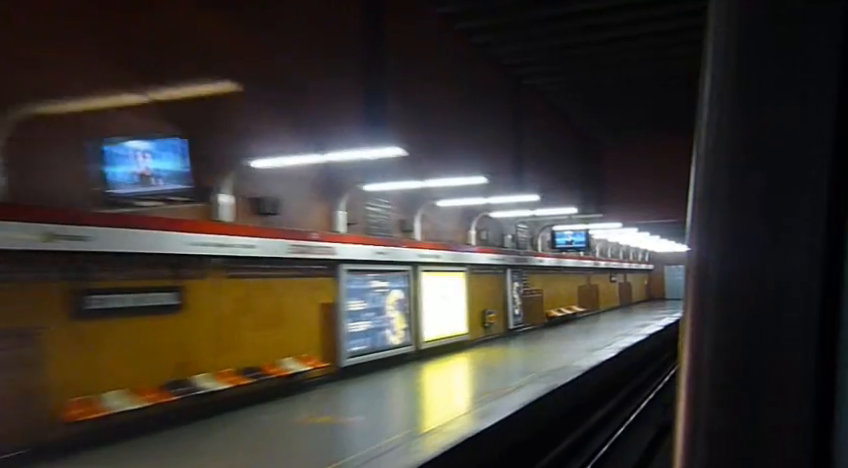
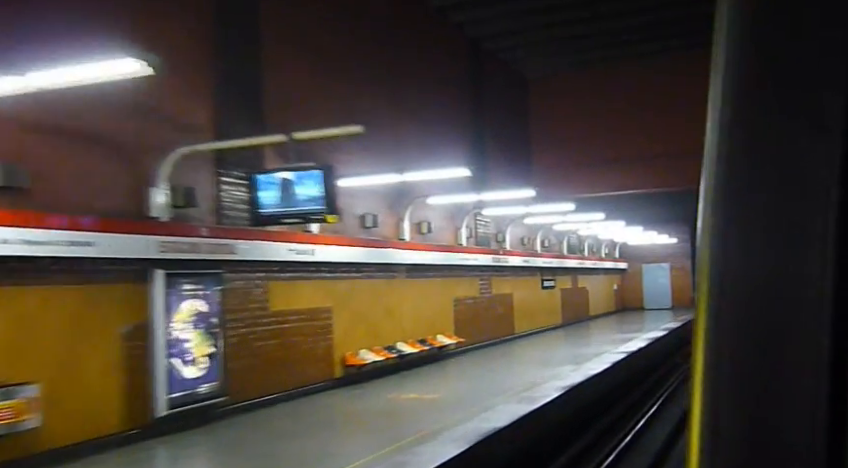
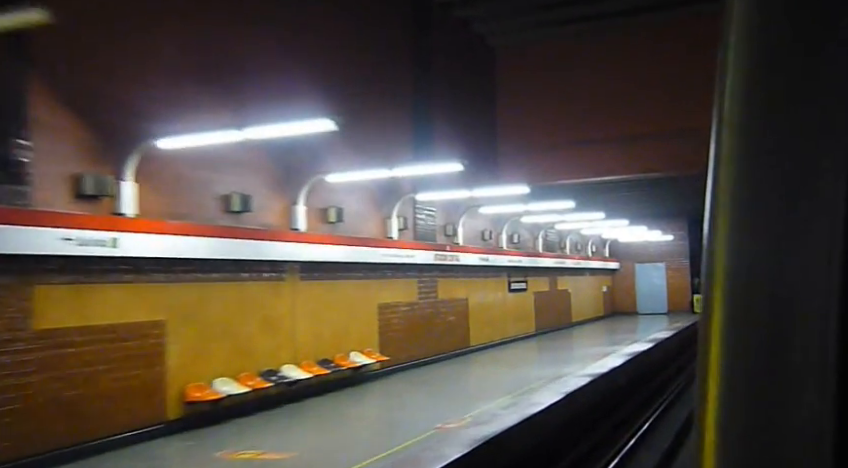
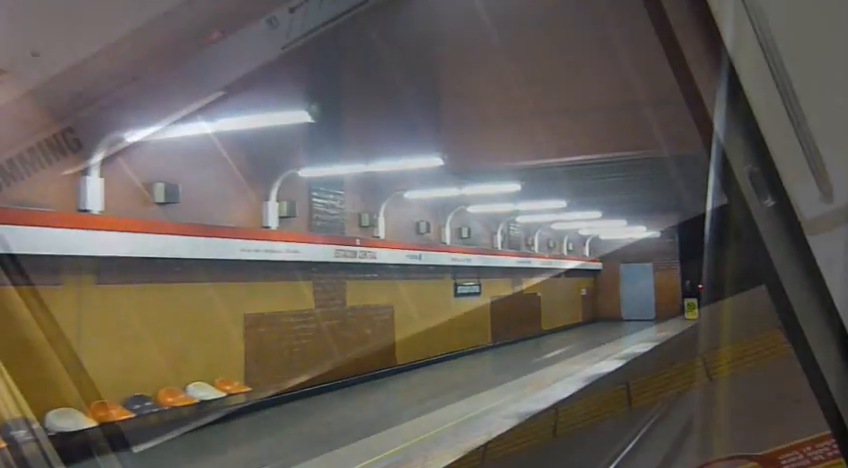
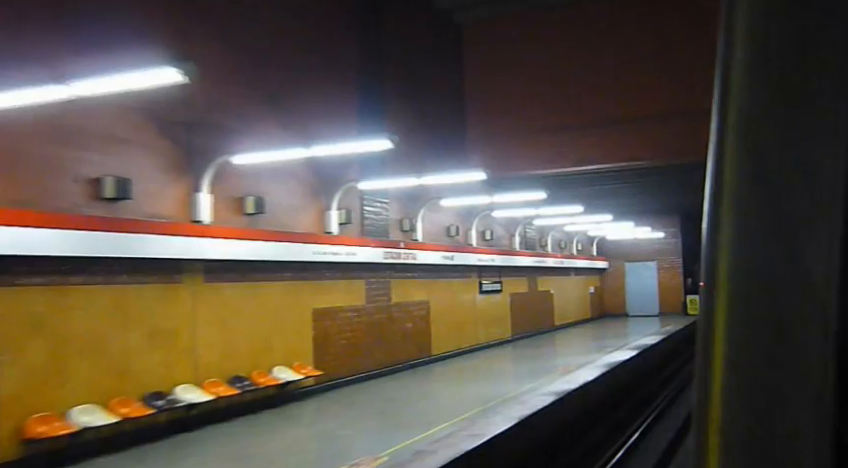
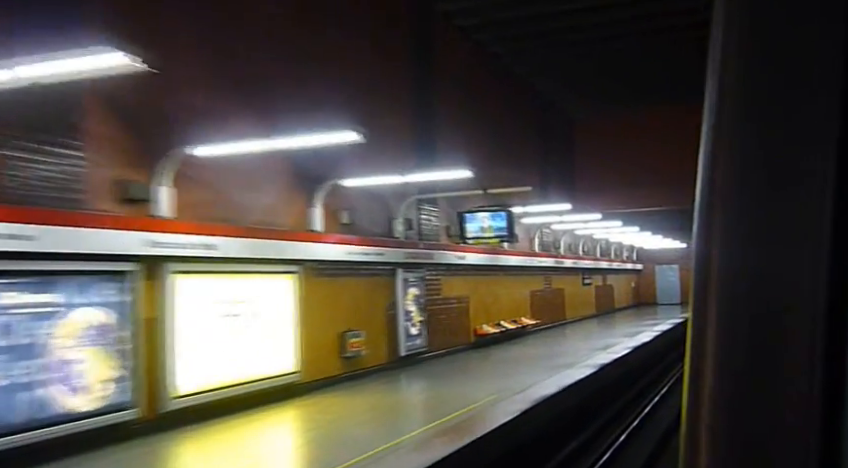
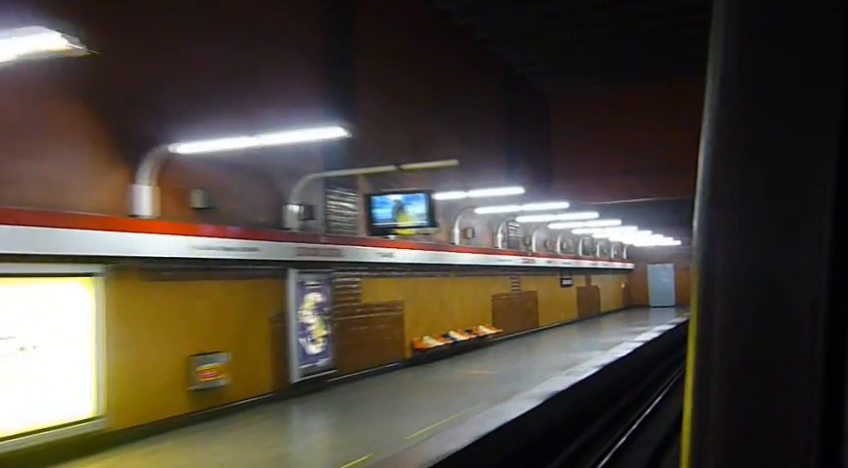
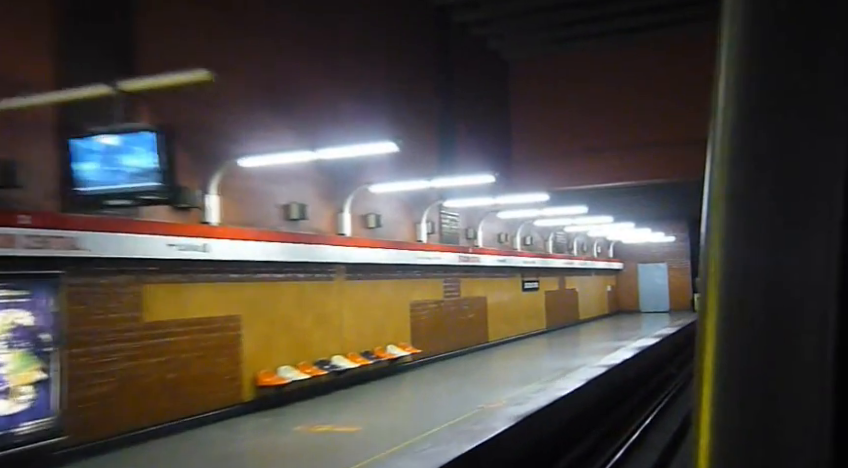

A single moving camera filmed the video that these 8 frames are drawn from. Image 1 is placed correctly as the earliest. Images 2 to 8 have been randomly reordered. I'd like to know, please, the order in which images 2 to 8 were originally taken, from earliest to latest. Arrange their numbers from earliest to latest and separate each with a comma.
6, 7, 2, 8, 3, 5, 4
